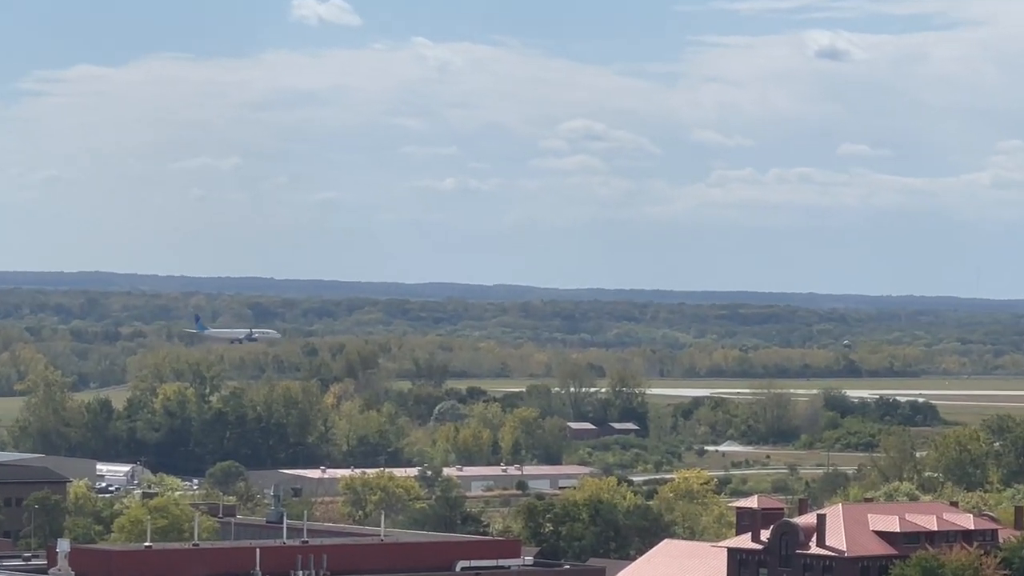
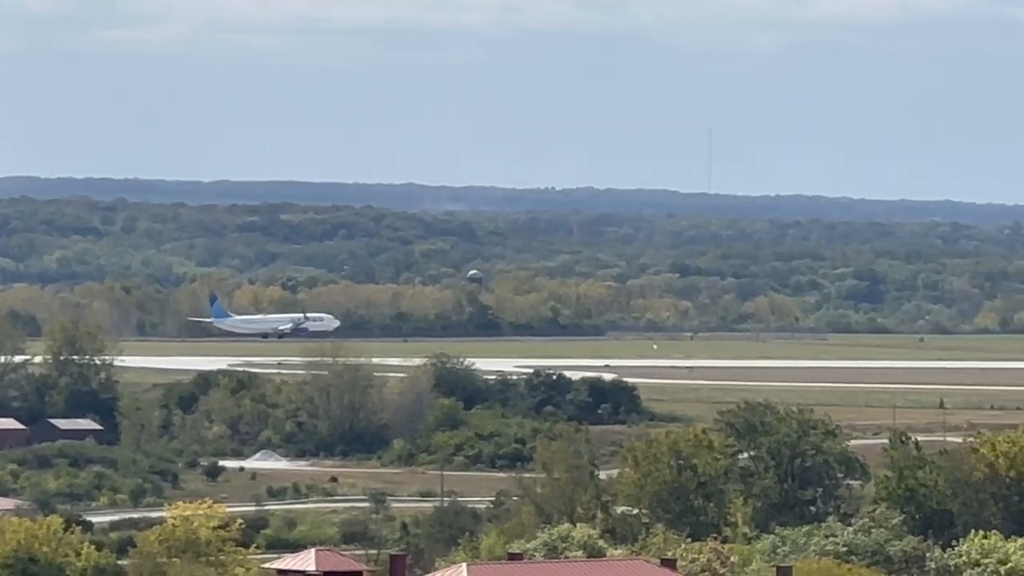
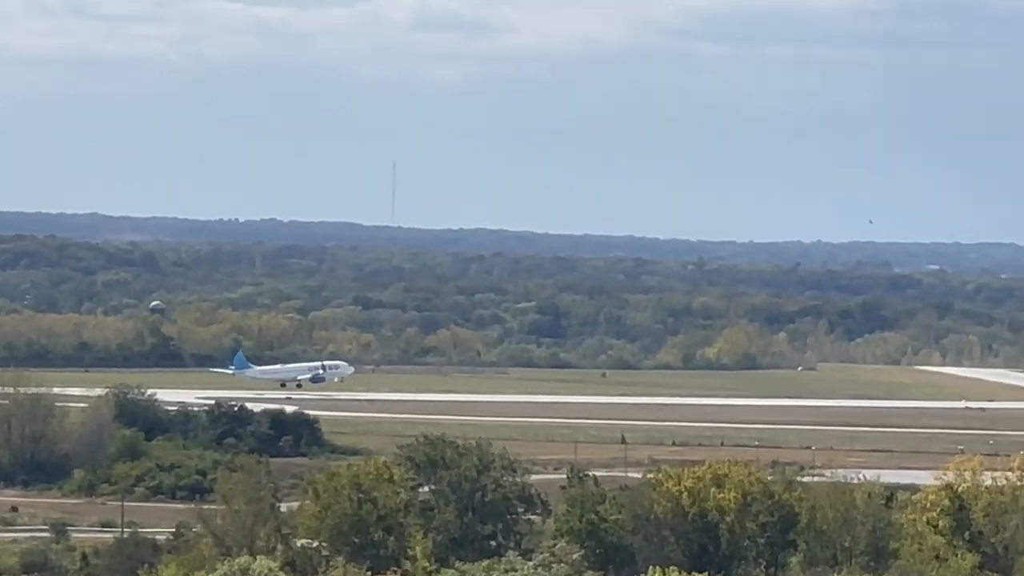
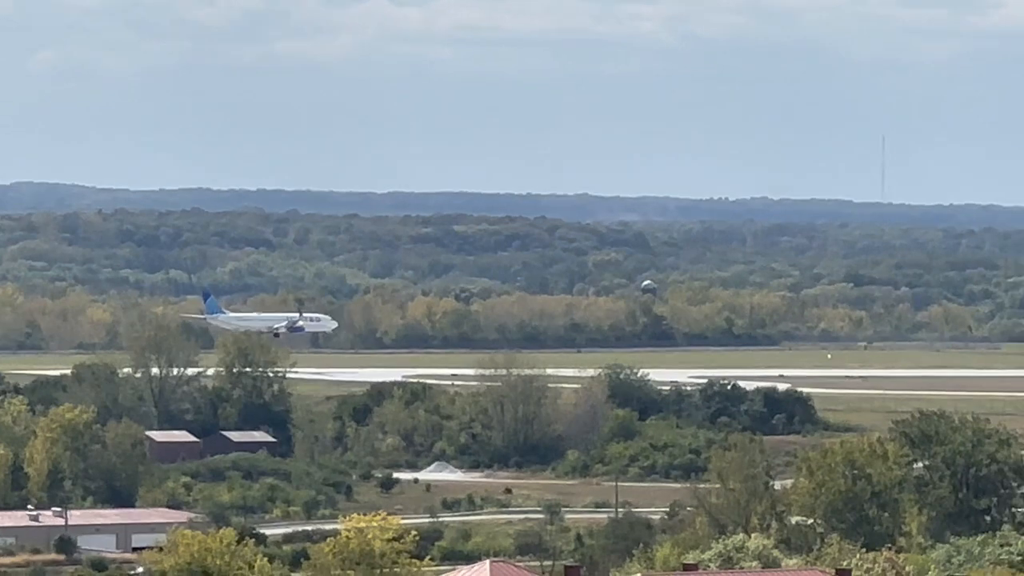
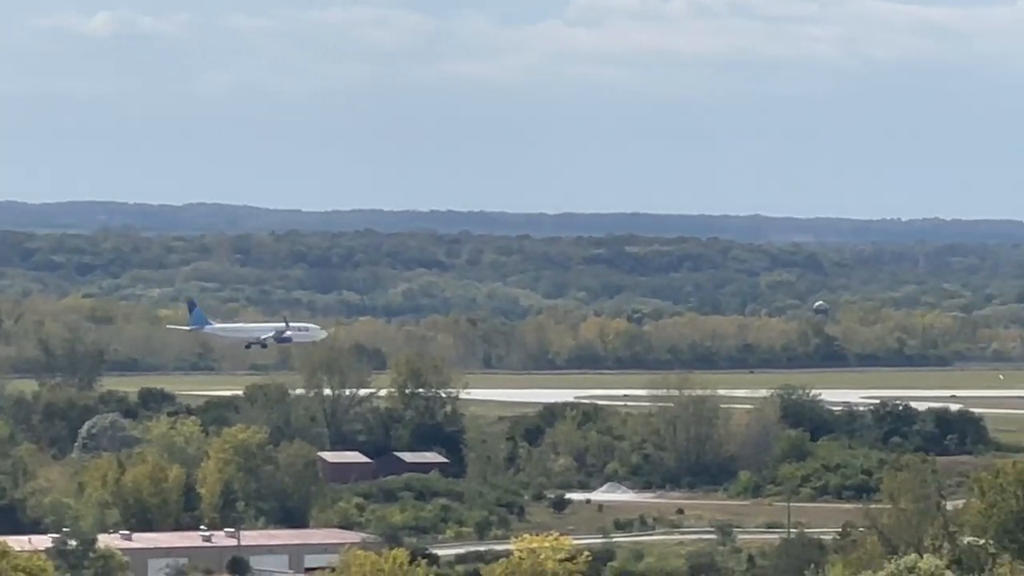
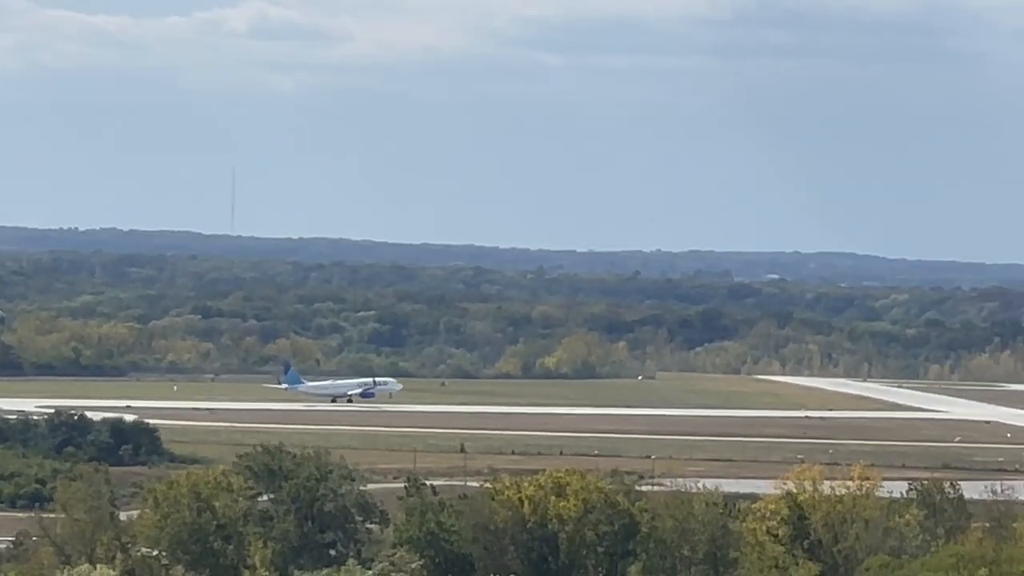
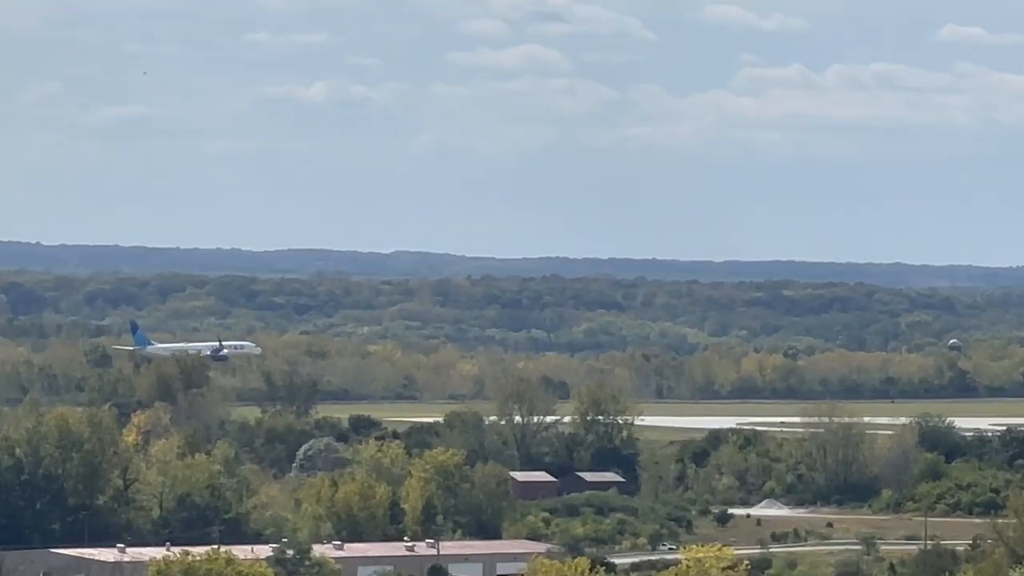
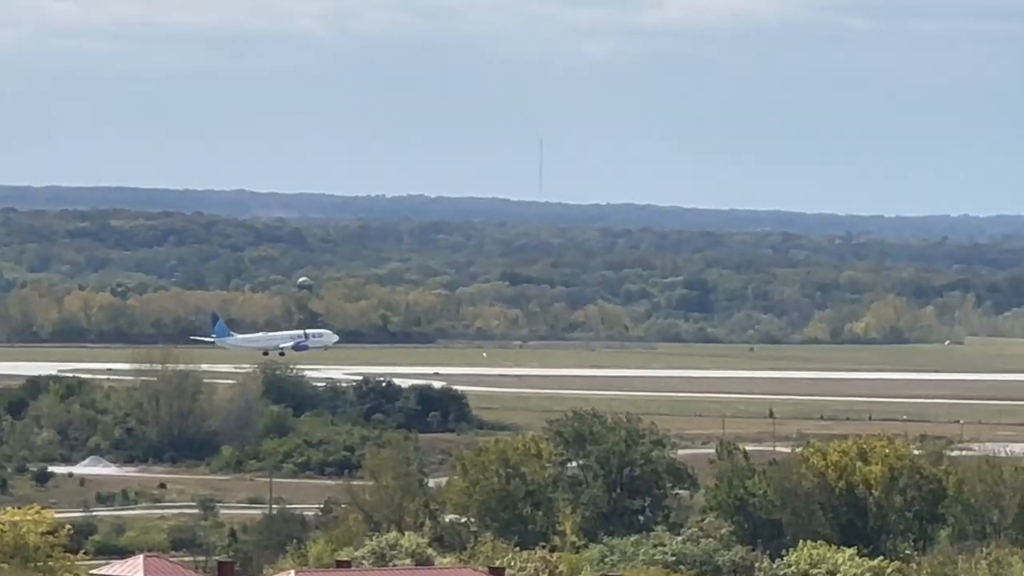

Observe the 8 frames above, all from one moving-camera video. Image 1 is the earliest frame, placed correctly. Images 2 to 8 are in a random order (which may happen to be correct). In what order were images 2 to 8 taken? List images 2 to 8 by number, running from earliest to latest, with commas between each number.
7, 5, 4, 2, 8, 3, 6
